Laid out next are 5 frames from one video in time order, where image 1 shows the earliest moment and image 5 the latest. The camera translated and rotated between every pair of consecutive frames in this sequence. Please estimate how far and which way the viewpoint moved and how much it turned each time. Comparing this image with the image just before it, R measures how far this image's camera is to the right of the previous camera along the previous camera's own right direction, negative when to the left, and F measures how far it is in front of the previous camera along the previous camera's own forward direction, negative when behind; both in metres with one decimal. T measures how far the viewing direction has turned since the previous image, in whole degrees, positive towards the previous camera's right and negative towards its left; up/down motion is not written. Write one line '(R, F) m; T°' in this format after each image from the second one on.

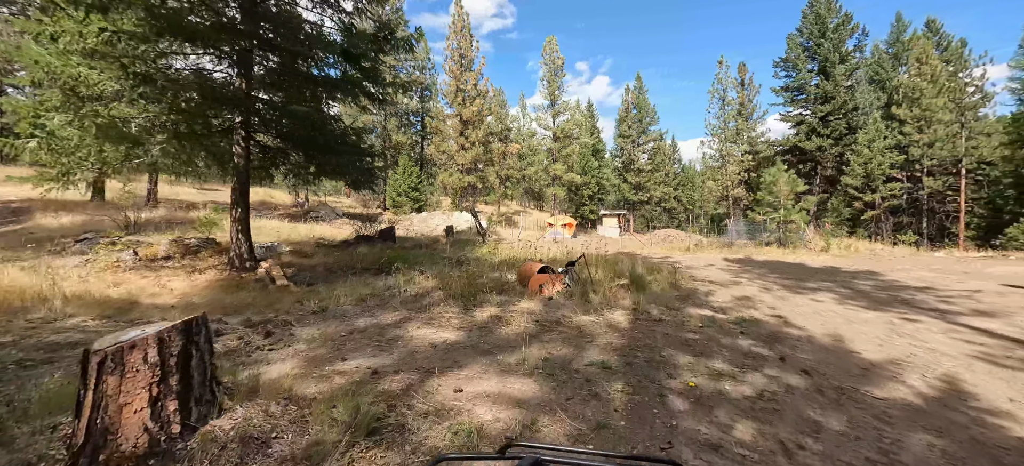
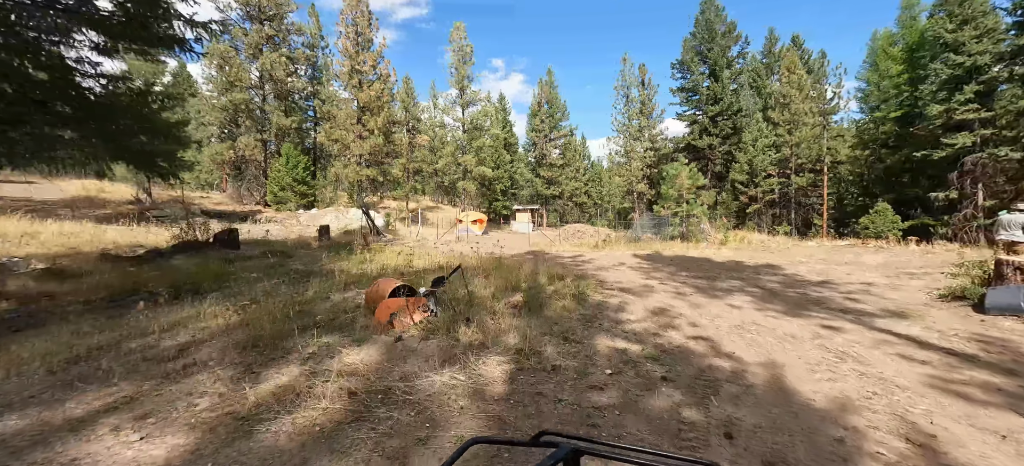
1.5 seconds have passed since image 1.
(+0.9, +2.0) m; +11°
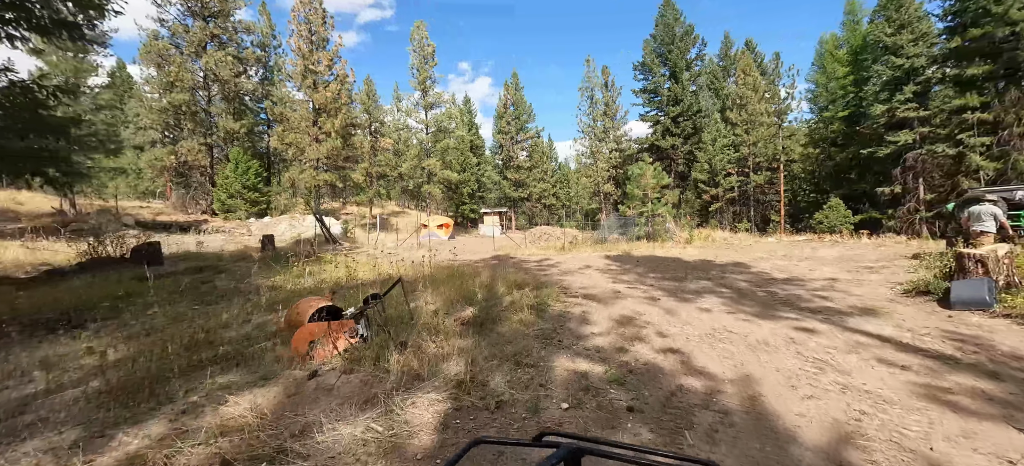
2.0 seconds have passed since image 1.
(+0.3, +0.6) m; +4°
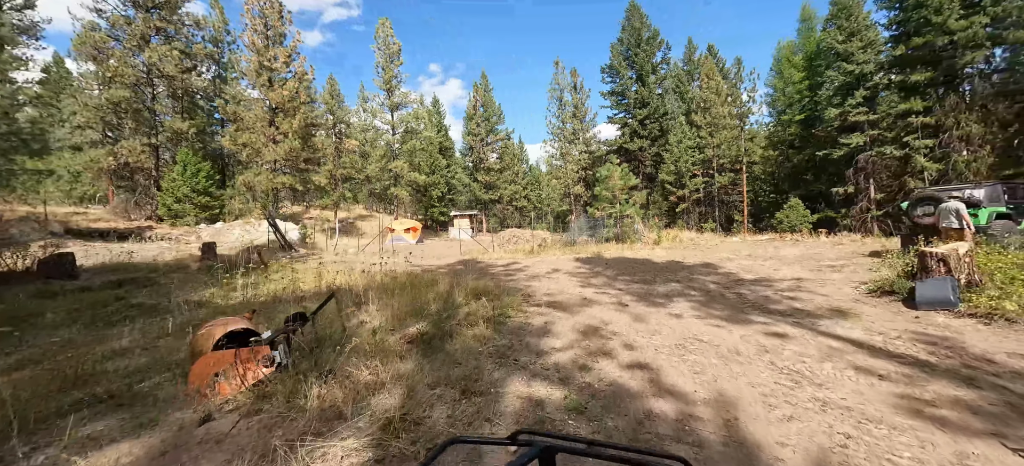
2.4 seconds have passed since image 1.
(+0.2, +0.5) m; +4°
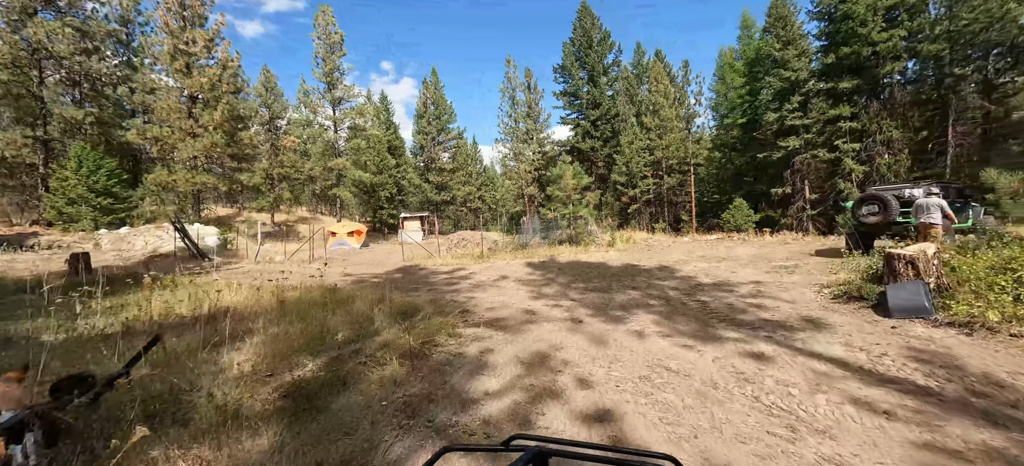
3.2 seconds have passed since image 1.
(+0.3, +1.1) m; +6°
